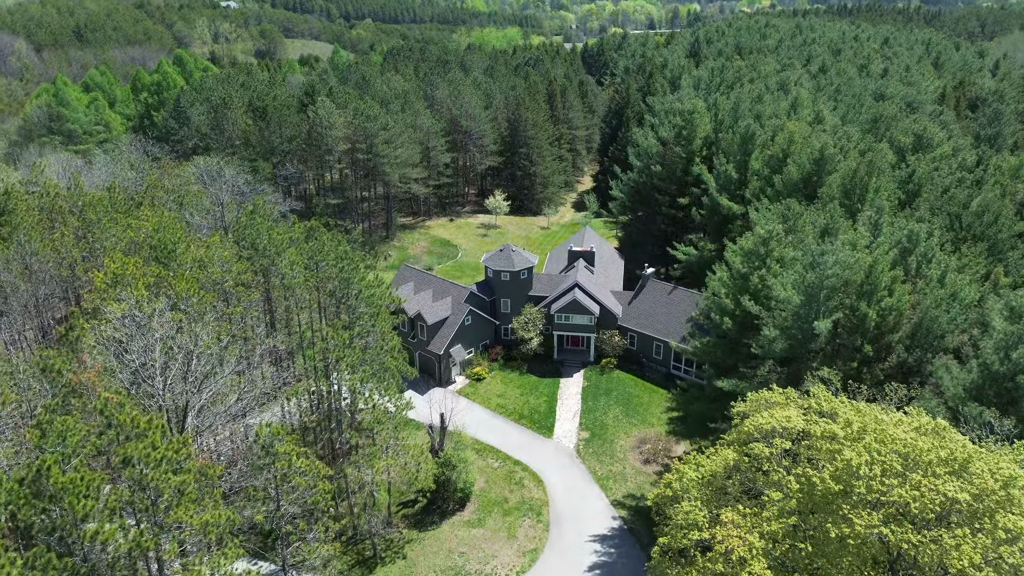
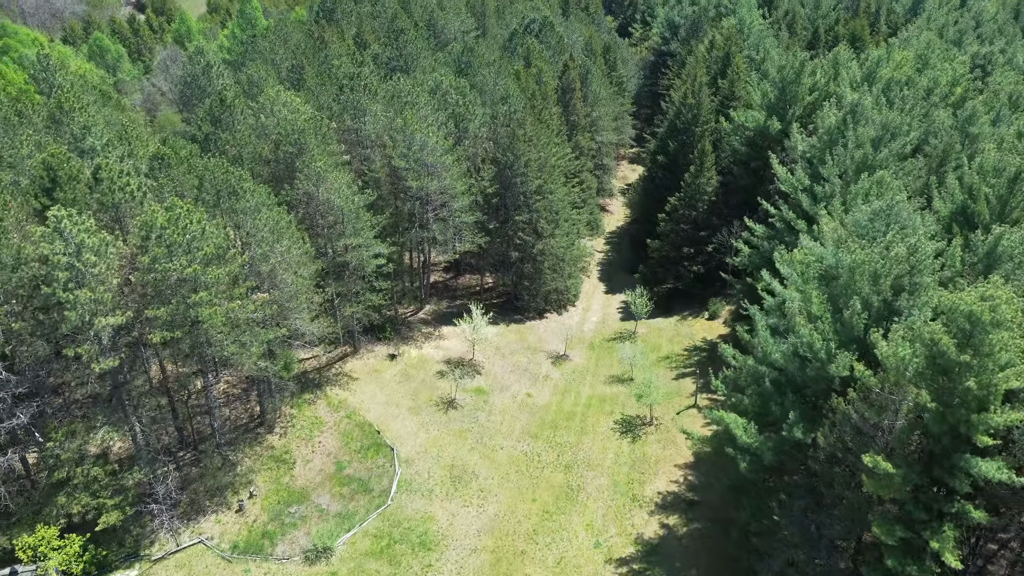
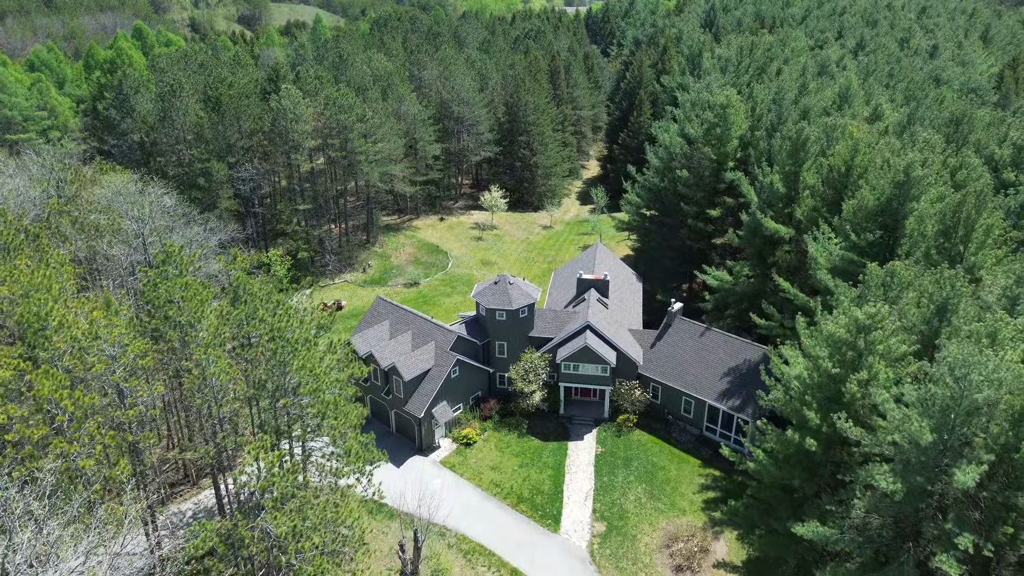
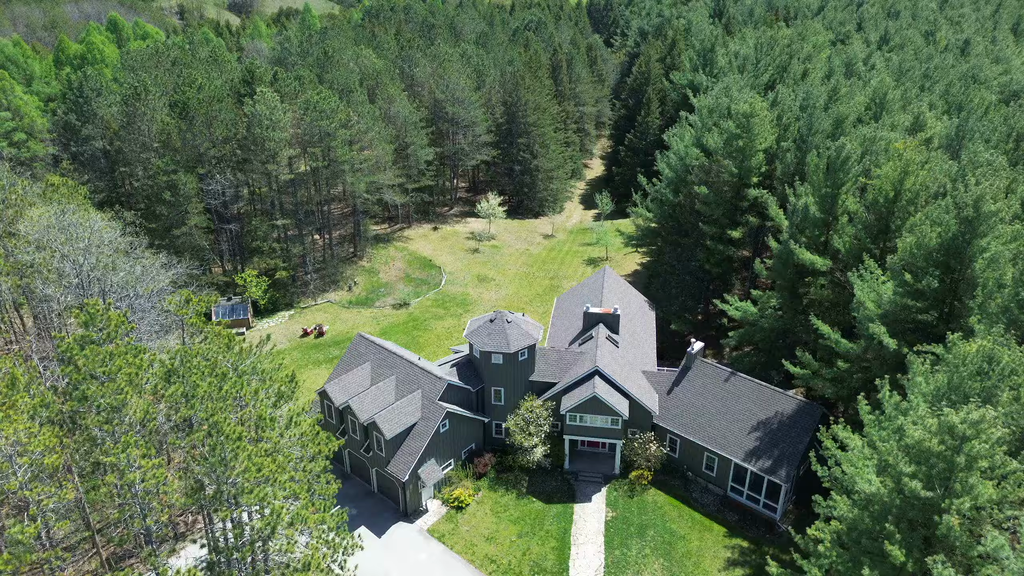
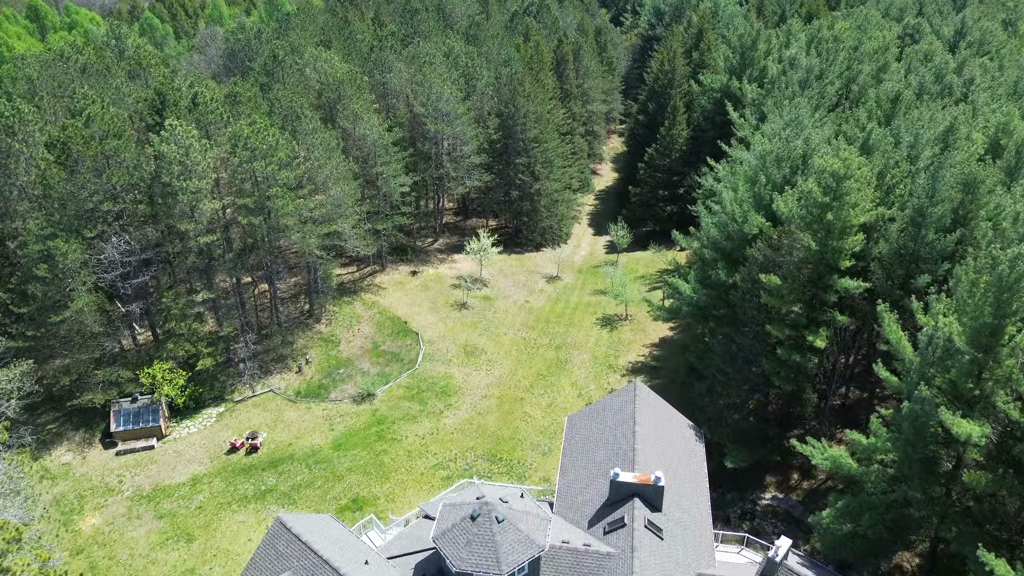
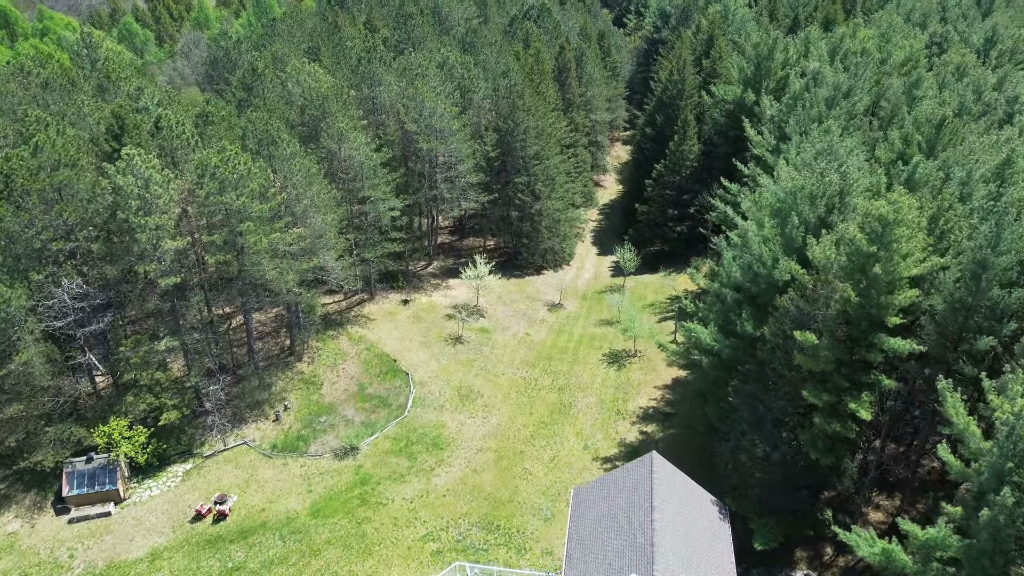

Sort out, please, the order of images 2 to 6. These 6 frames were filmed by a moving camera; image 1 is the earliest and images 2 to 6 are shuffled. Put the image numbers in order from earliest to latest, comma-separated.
3, 4, 5, 6, 2
